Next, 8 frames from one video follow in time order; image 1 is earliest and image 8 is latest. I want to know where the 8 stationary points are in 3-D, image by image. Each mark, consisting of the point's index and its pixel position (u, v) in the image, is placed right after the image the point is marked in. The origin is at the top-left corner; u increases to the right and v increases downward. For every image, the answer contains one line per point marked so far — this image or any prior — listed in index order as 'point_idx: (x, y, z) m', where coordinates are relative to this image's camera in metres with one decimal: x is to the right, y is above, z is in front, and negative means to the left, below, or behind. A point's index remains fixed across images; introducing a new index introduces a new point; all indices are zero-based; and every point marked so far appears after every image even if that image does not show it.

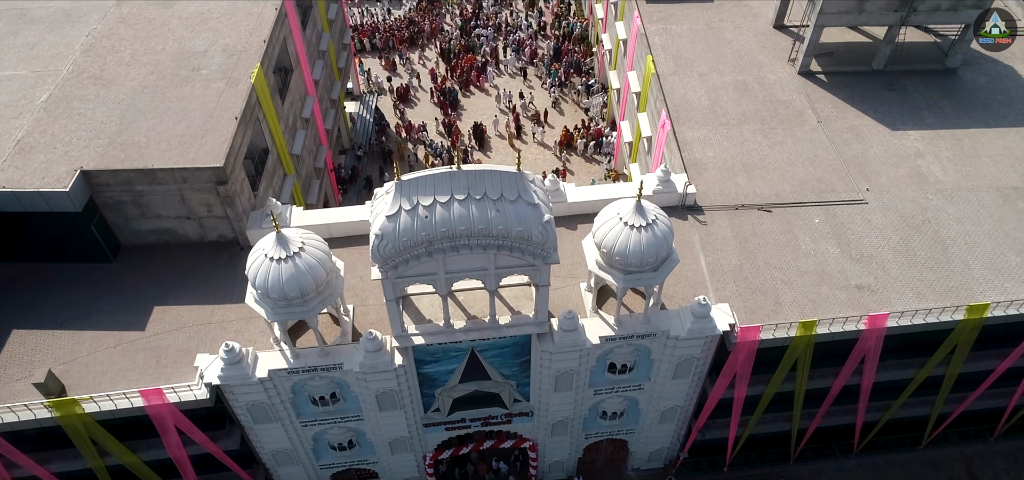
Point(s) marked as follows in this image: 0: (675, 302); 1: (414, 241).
0: (+4.3, -1.6, +18.9) m
1: (-2.0, 0.0, +14.6) m
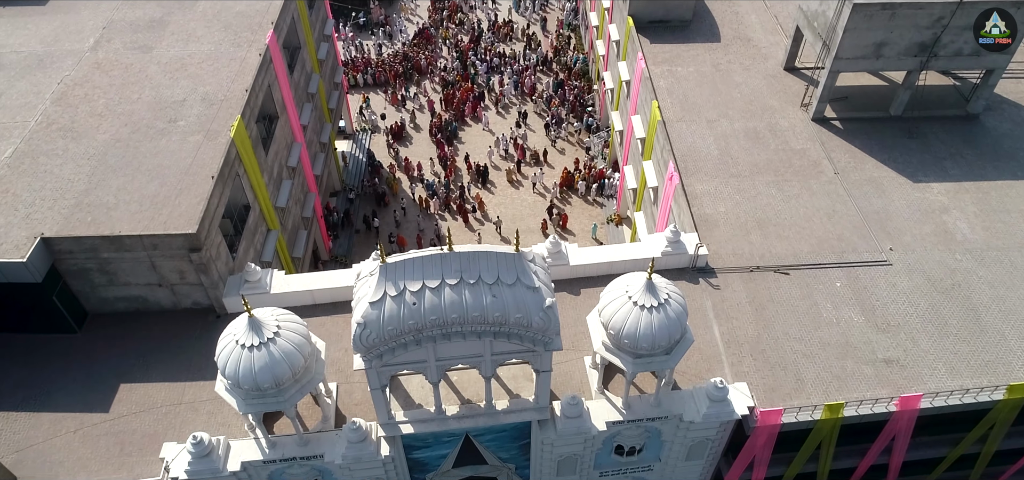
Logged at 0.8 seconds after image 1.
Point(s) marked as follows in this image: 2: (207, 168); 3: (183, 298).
0: (+4.3, -3.4, +17.3) m
1: (-2.0, -1.6, +13.1) m
2: (-8.2, +1.9, +19.4) m
3: (-8.6, -1.5, +18.8) m
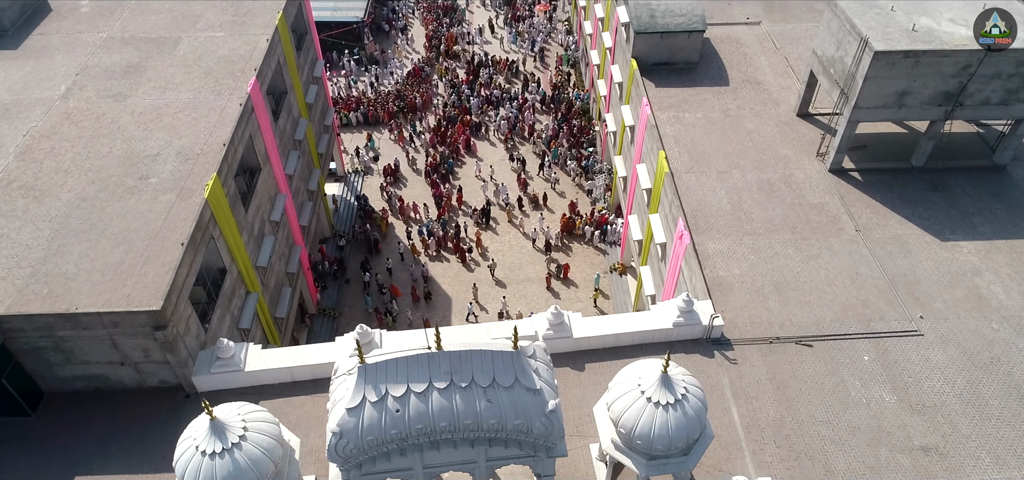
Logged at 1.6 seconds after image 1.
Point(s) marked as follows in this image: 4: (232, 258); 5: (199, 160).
0: (+4.2, -5.0, +15.6) m
1: (-2.1, -3.2, +11.4) m
2: (-8.3, +0.2, +17.8) m
3: (-8.7, -3.3, +17.1) m
4: (-7.7, -0.5, +19.8) m
5: (-8.7, +2.2, +19.9) m
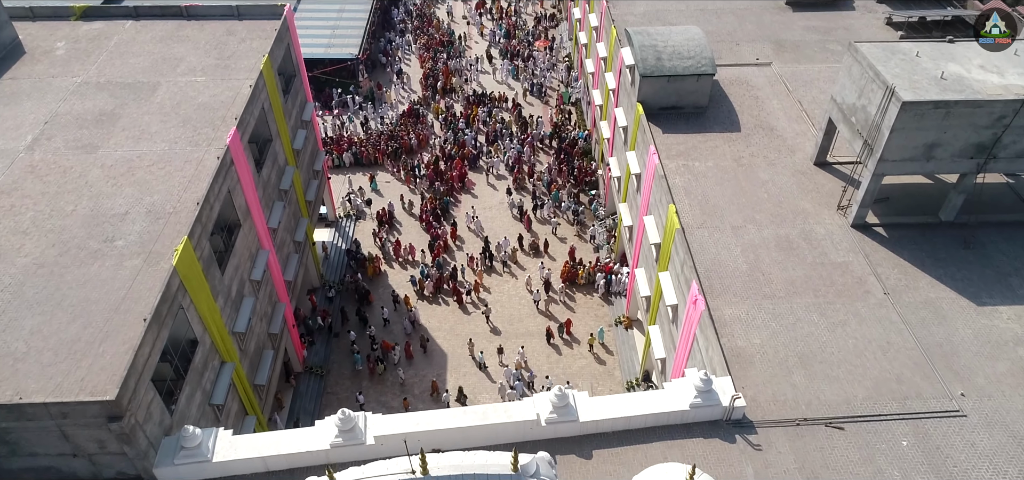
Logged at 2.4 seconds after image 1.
0: (+4.2, -6.6, +13.8) m
1: (-2.1, -4.6, +9.6) m
2: (-8.3, -1.4, +16.1) m
3: (-8.7, -4.9, +15.3) m
4: (-7.8, -2.2, +18.1) m
5: (-8.7, +0.5, +18.3) m
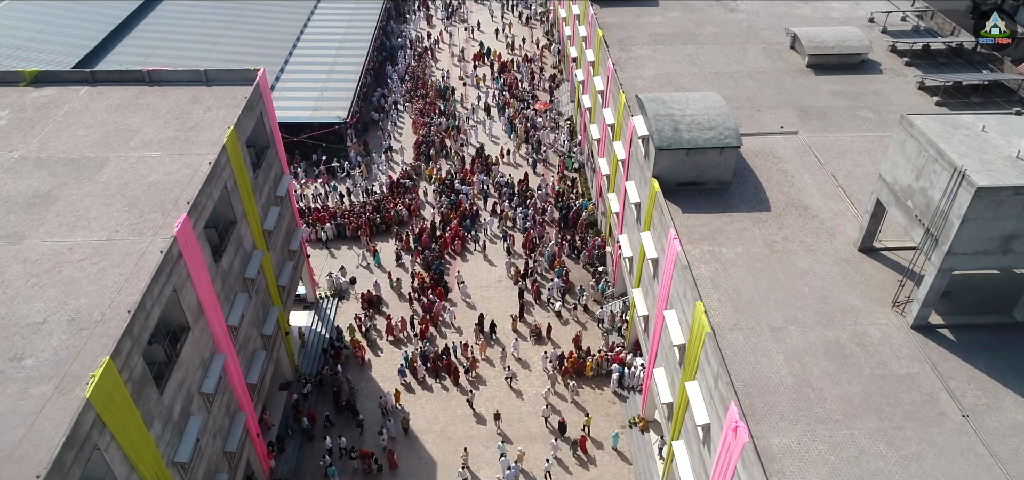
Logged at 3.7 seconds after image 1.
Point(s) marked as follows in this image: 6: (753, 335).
0: (+4.2, -8.6, +10.0) m
1: (-2.1, -6.3, +6.0) m
2: (-8.3, -3.7, +12.7) m
3: (-8.7, -7.1, +11.7) m
4: (-7.8, -4.6, +14.7) m
5: (-8.7, -1.9, +15.0) m
6: (+6.0, -2.4, +18.0) m
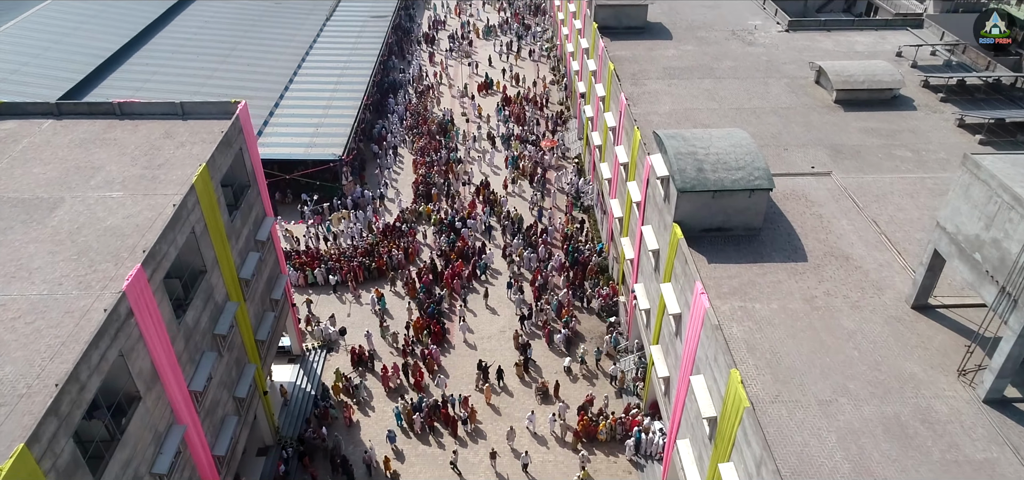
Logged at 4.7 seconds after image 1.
0: (+4.2, -9.4, +7.1) m
1: (-2.1, -6.9, +3.2) m
2: (-8.2, -4.6, +10.1) m
3: (-8.6, -7.9, +8.9) m
4: (-7.7, -5.6, +12.0) m
5: (-8.6, -2.9, +12.5) m
6: (+6.1, -3.6, +15.4) m
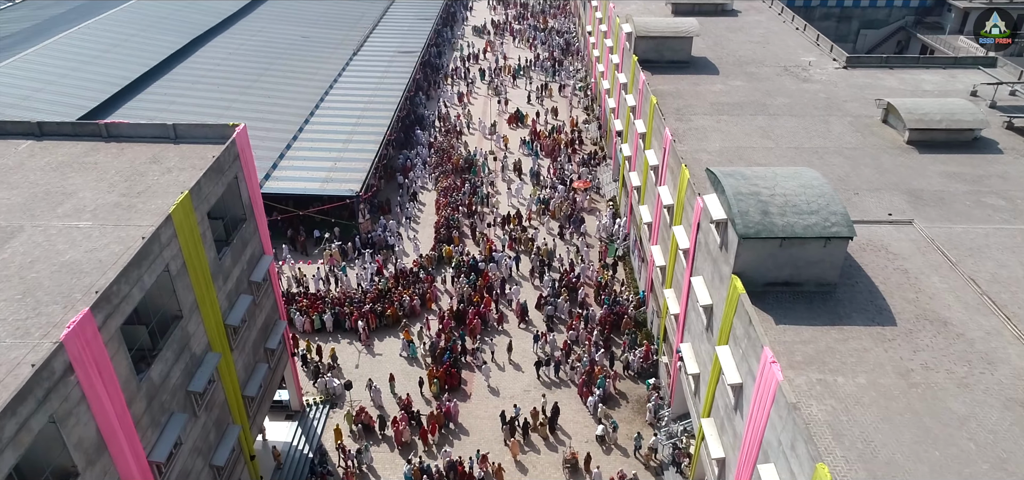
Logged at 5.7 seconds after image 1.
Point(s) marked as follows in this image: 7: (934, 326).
0: (+4.2, -9.9, +3.4) m
1: (-2.1, -7.0, -0.1) m
2: (-8.0, -4.9, +7.1) m
3: (-8.5, -8.1, +5.7) m
4: (-7.4, -6.1, +8.9) m
5: (-8.3, -3.4, +9.7) m
6: (+6.6, -4.7, +11.9) m
7: (+9.6, -2.0, +16.4) m
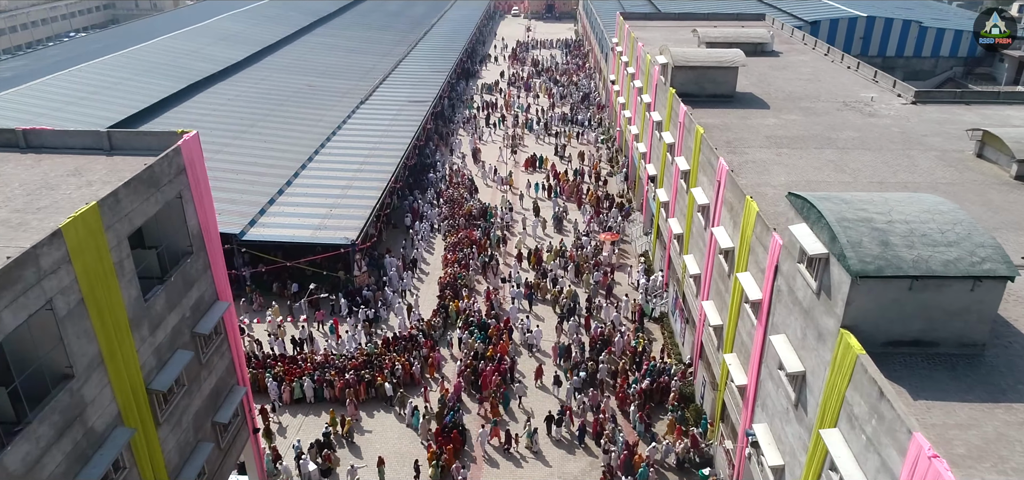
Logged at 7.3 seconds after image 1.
0: (+4.3, -9.1, -2.3) m
1: (-2.1, -5.8, -5.3) m
2: (-7.8, -4.4, +2.2) m
3: (-8.4, -7.5, +0.5) m
4: (-7.2, -5.8, +3.9) m
5: (-8.0, -3.2, +4.9) m
6: (+6.9, -4.8, +6.7) m
7: (+10.0, -2.6, +11.4) m
